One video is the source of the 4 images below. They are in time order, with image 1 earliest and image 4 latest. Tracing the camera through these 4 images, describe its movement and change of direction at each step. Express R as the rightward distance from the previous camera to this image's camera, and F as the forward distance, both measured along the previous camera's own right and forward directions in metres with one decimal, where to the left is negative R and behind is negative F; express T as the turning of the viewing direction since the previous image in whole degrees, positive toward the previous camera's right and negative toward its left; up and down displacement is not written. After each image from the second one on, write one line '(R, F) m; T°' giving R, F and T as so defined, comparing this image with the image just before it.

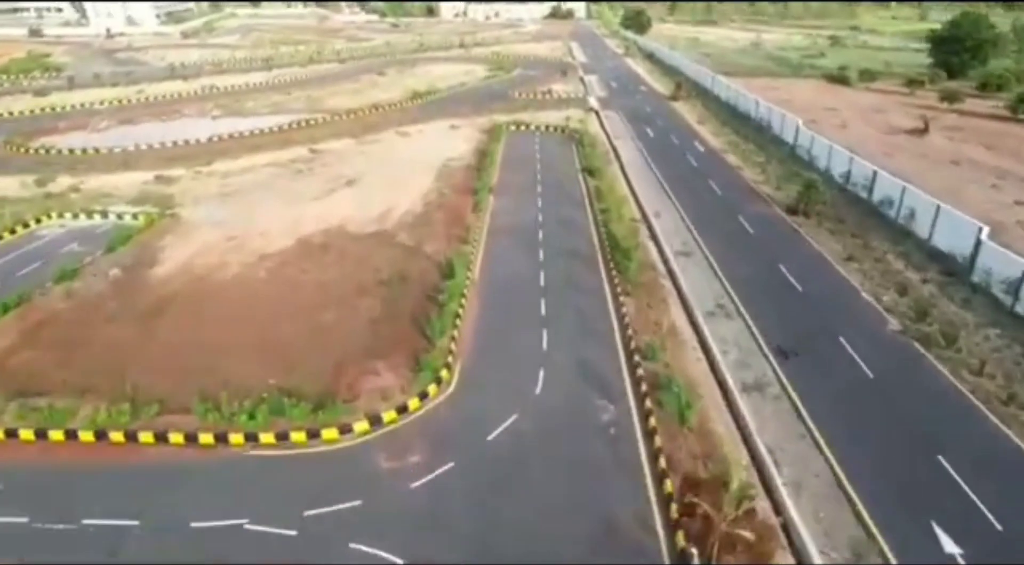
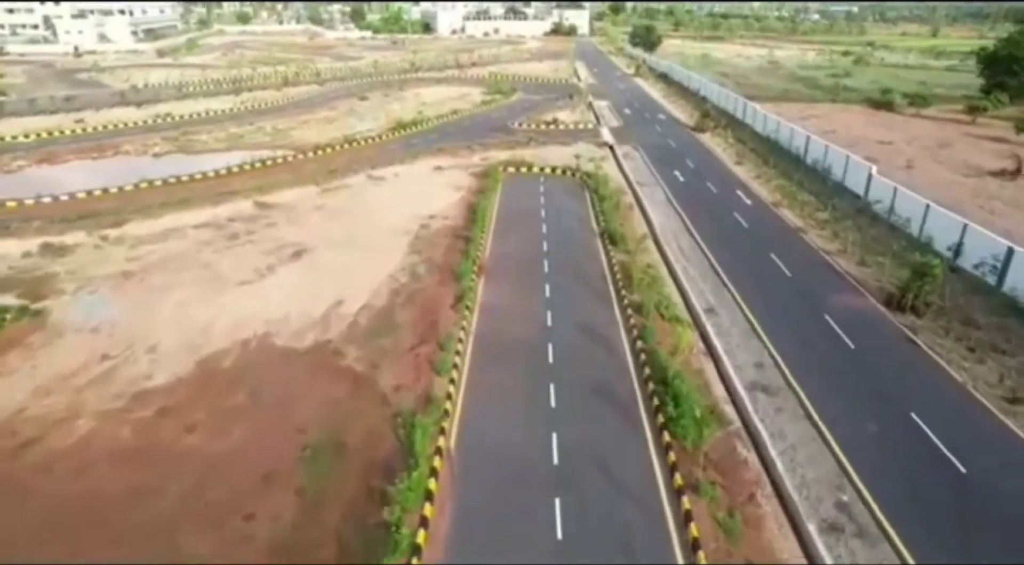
(+0.1, +10.6) m; 0°
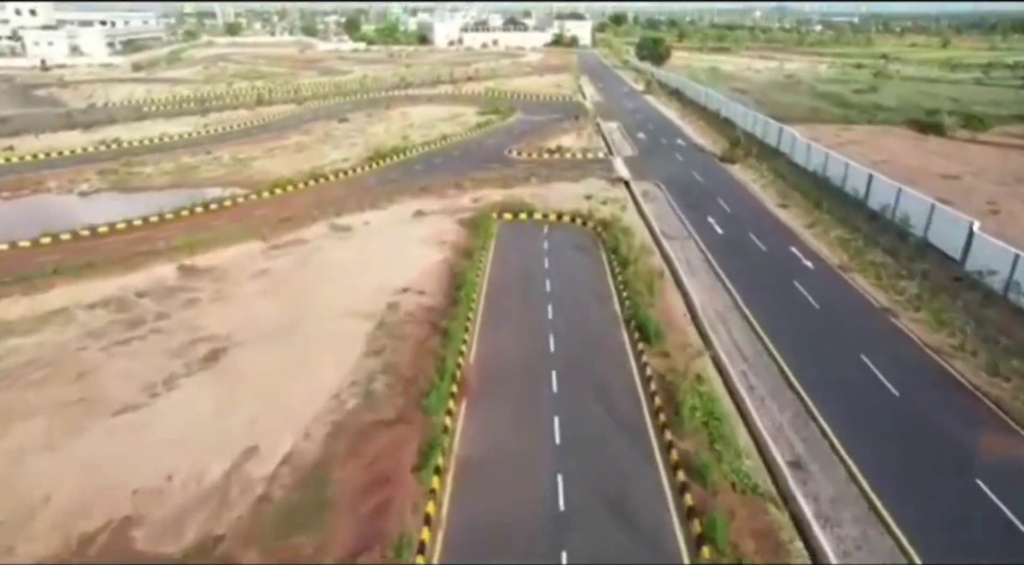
(+0.2, +9.0) m; 0°
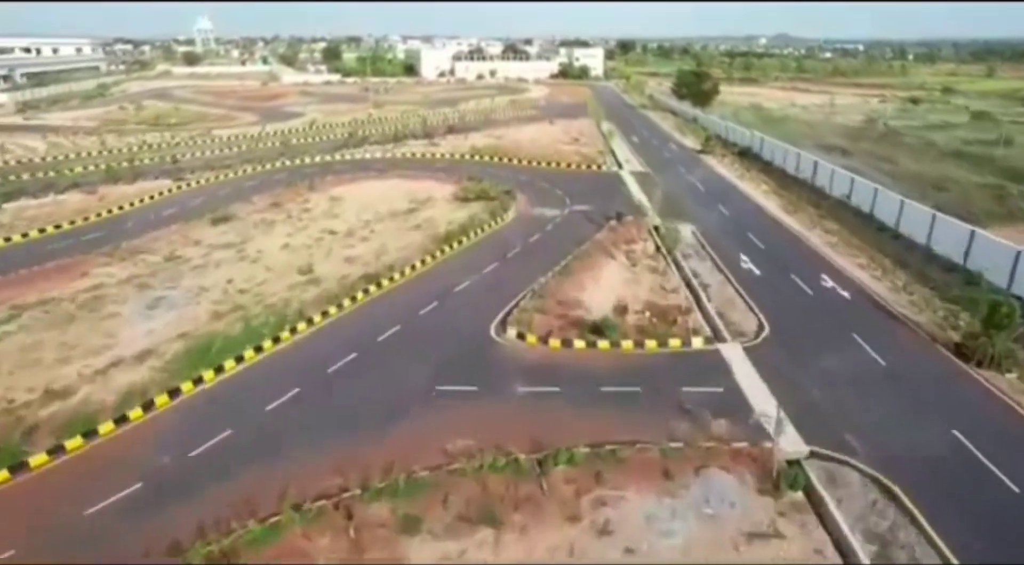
(+0.2, +29.4) m; 0°
